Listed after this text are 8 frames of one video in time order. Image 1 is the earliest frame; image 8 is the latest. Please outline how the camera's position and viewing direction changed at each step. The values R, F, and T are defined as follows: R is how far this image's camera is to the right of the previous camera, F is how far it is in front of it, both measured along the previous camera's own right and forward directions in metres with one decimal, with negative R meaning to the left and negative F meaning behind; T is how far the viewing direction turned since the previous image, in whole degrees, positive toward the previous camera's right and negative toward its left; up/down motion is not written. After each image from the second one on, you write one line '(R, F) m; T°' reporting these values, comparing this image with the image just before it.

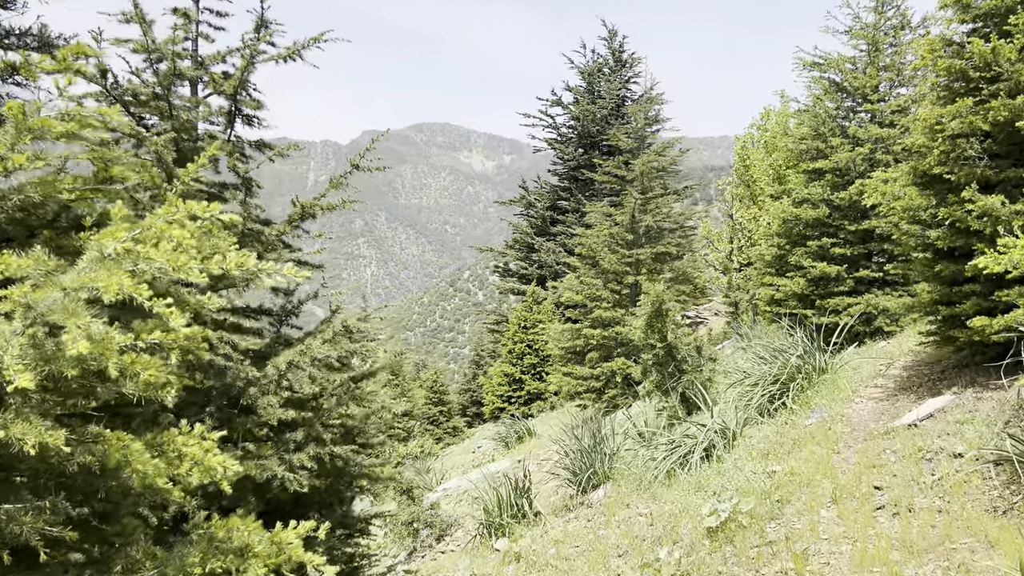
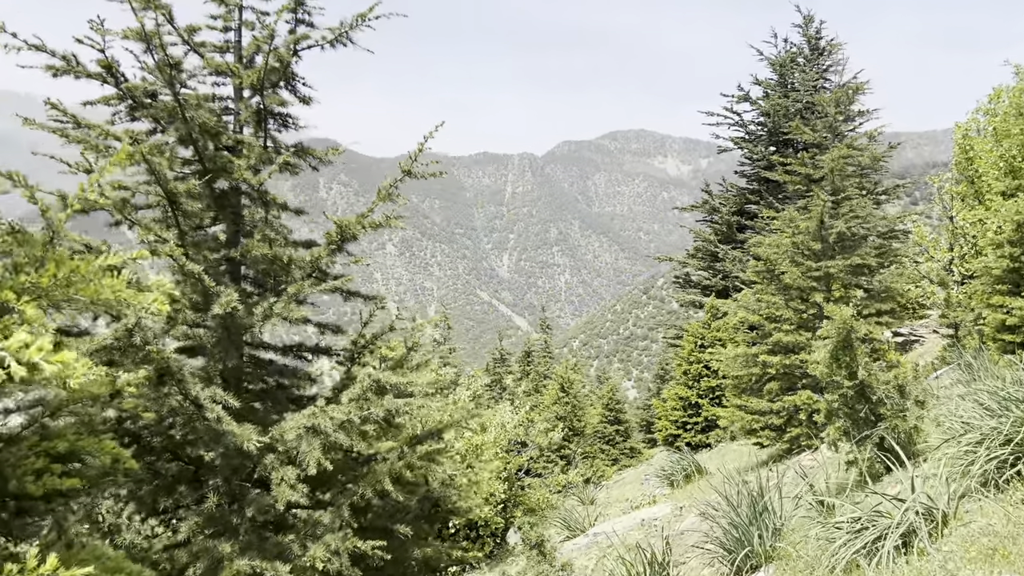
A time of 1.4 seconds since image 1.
(+0.6, +1.6) m; -14°
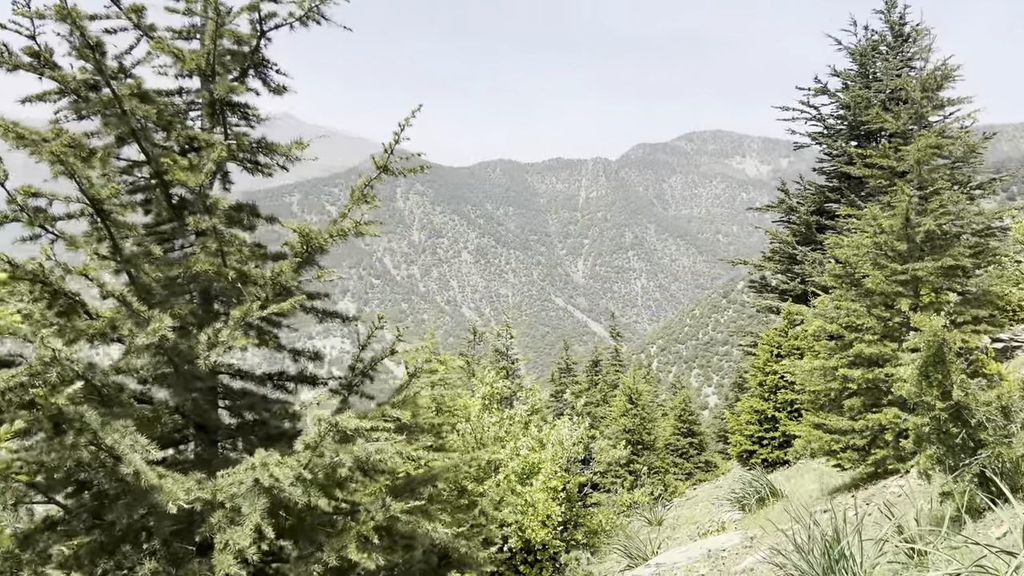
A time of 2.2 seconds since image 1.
(+0.4, +0.9) m; -5°
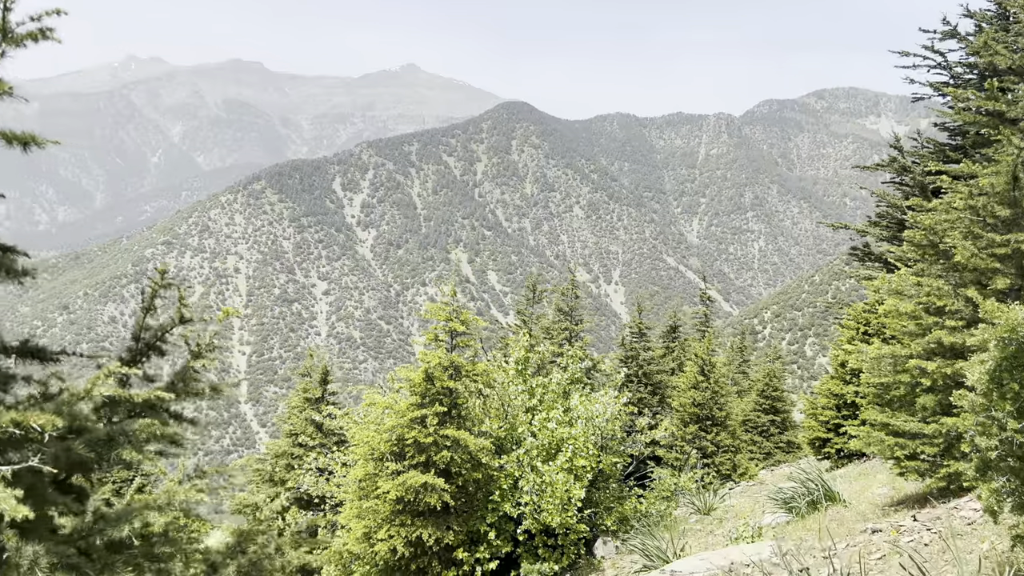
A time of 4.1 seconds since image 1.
(+1.3, +1.7) m; -8°
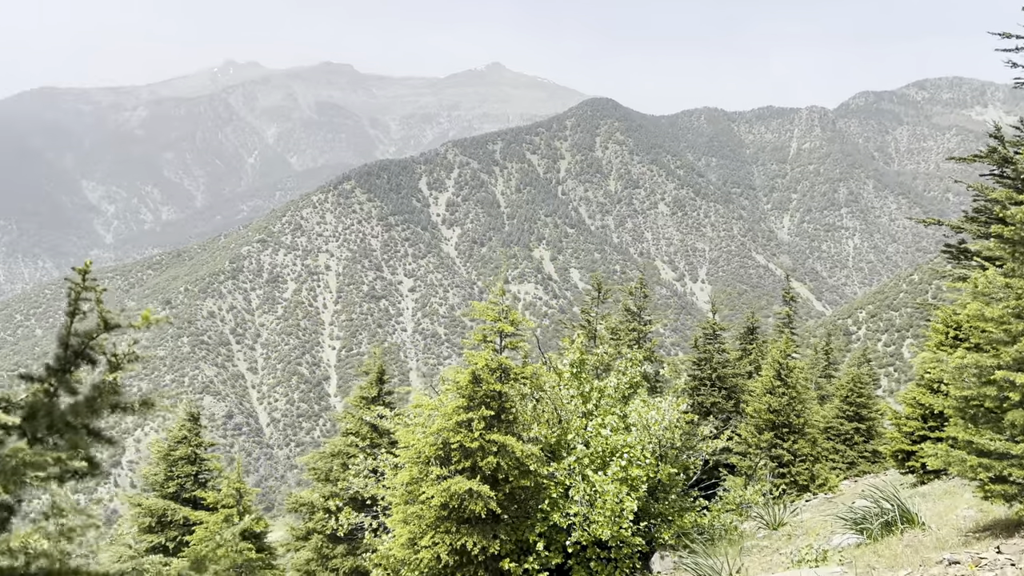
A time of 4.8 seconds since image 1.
(+0.5, +0.6) m; -6°
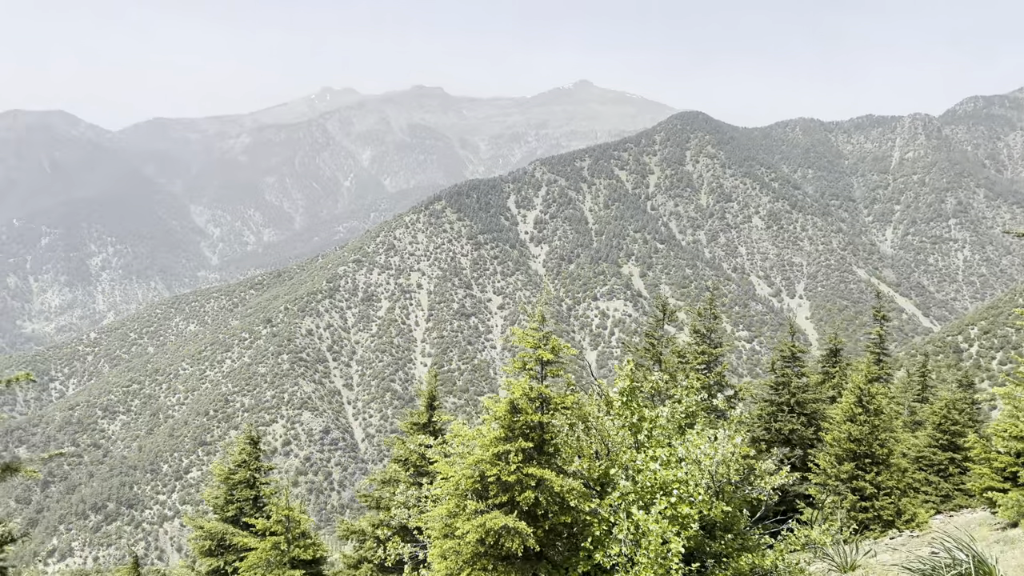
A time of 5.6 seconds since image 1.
(+0.8, +0.5) m; -6°
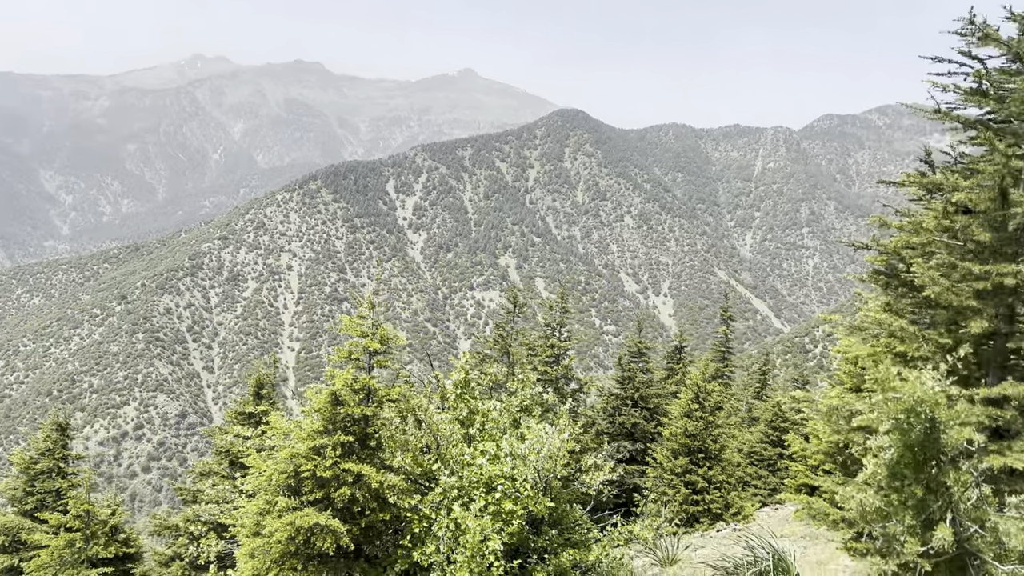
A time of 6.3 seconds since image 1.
(+0.7, +0.4) m; +9°
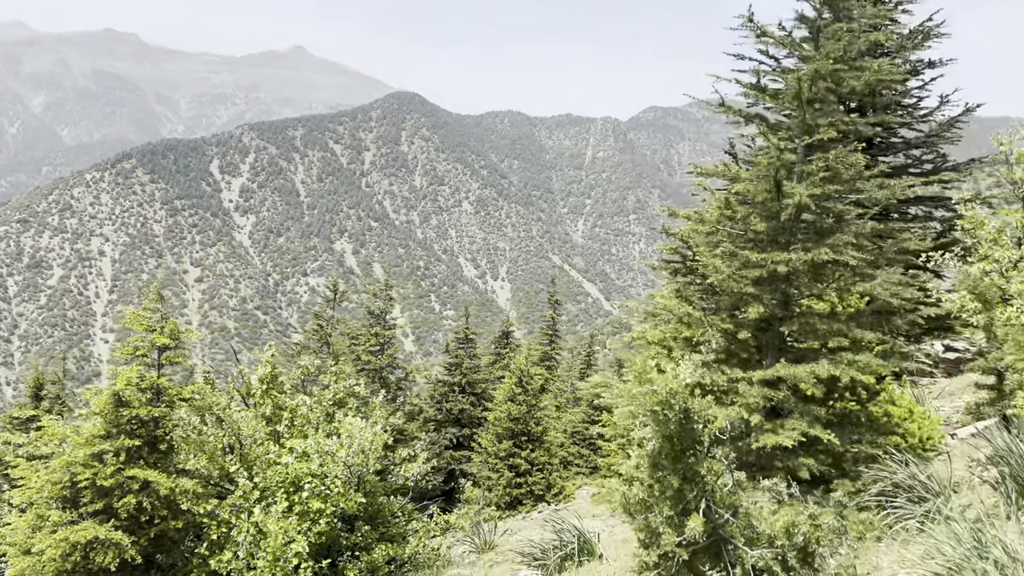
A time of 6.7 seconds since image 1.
(+0.4, +0.2) m; +11°
